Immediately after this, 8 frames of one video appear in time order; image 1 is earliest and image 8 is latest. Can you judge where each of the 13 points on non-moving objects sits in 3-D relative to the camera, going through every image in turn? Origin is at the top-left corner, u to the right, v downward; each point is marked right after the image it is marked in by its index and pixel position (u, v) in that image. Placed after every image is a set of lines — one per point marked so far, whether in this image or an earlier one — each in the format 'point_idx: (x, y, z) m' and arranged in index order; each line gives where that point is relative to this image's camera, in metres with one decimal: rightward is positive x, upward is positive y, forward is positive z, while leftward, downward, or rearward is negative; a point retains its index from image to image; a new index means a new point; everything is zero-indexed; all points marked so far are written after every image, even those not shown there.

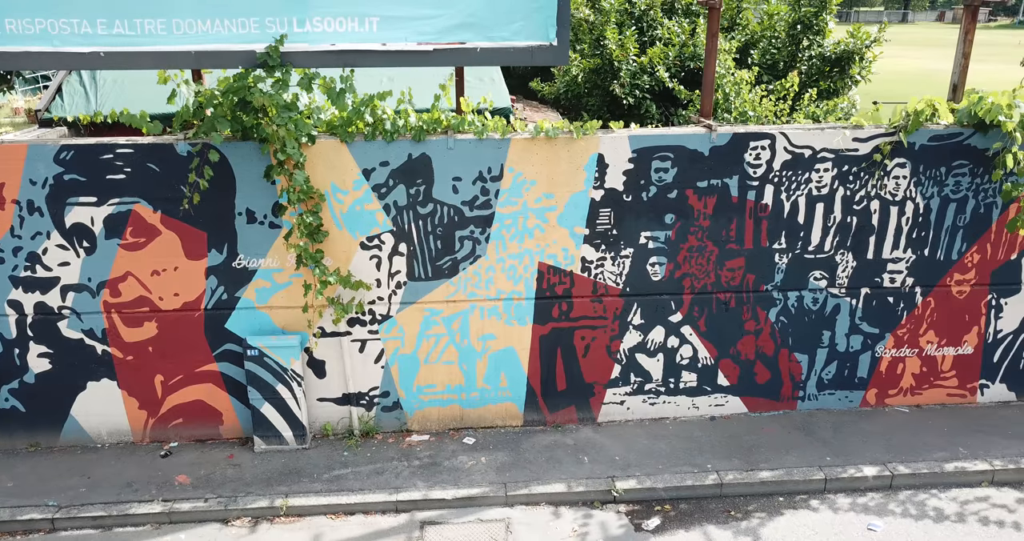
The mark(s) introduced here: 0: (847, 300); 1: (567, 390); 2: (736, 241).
0: (+2.1, -0.2, +5.2) m
1: (+0.3, -0.8, +5.3) m
2: (+1.3, +0.2, +5.0) m
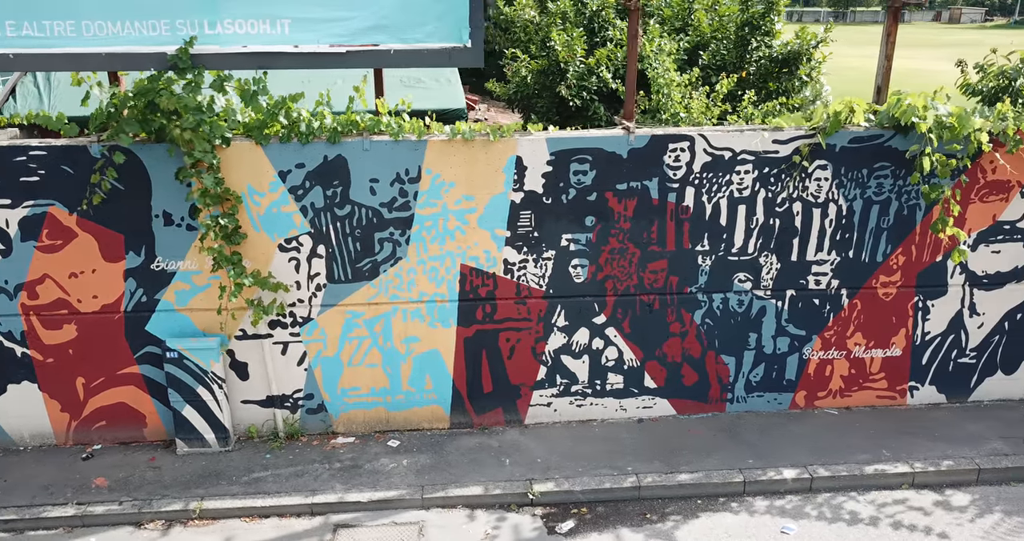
0: (+1.6, -0.2, +5.2) m
1: (-0.1, -0.8, +5.3) m
2: (+0.9, +0.2, +5.0) m
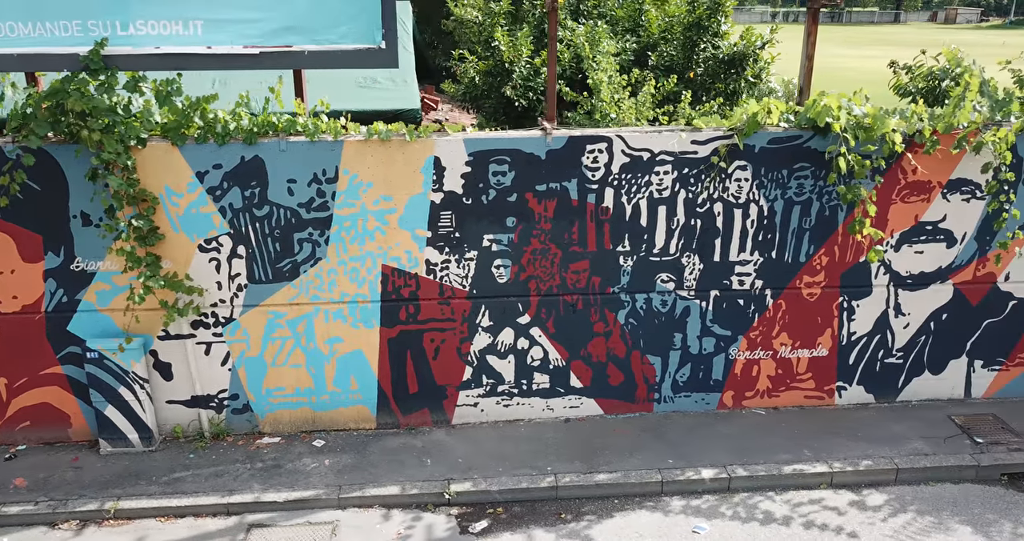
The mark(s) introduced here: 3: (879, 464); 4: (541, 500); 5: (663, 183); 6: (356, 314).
0: (+1.1, -0.2, +5.2) m
1: (-0.6, -0.8, +5.3) m
2: (+0.4, +0.2, +5.0) m
3: (+2.1, -1.1, +4.9) m
4: (+0.2, -1.3, +4.8) m
5: (+0.9, +0.5, +4.9) m
6: (-0.9, -0.3, +5.1) m
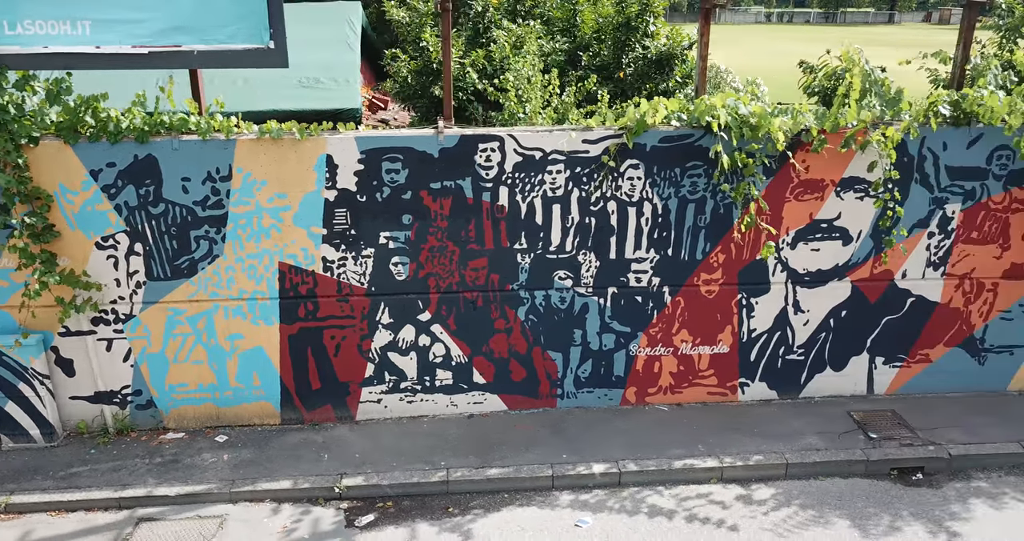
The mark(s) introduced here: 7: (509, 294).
0: (+0.5, -0.2, +5.3) m
1: (-1.2, -0.8, +5.4) m
2: (-0.2, +0.2, +5.1) m
3: (+1.5, -1.1, +5.0) m
4: (-0.5, -1.3, +4.8) m
5: (+0.3, +0.5, +5.0) m
6: (-1.6, -0.2, +5.2) m
7: (0.0, -0.1, +5.2) m
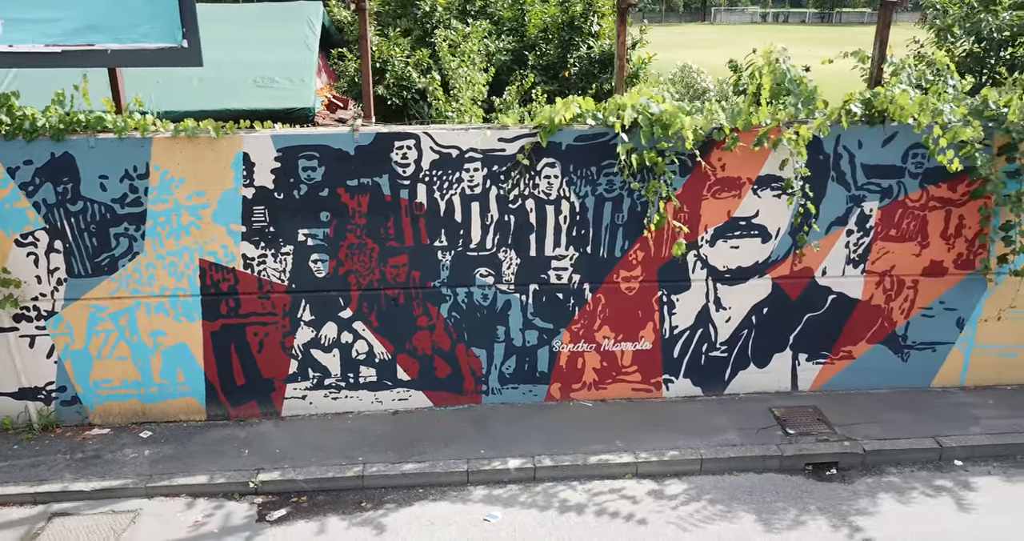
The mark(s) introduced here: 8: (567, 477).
0: (0.0, -0.2, +5.4) m
1: (-1.7, -0.7, +5.4) m
2: (-0.7, +0.2, +5.1) m
3: (+1.0, -1.1, +5.0) m
4: (-1.0, -1.3, +4.9) m
5: (-0.2, +0.5, +5.0) m
6: (-2.1, -0.2, +5.2) m
7: (-0.5, -0.1, +5.3) m
8: (+0.3, -1.2, +5.0) m
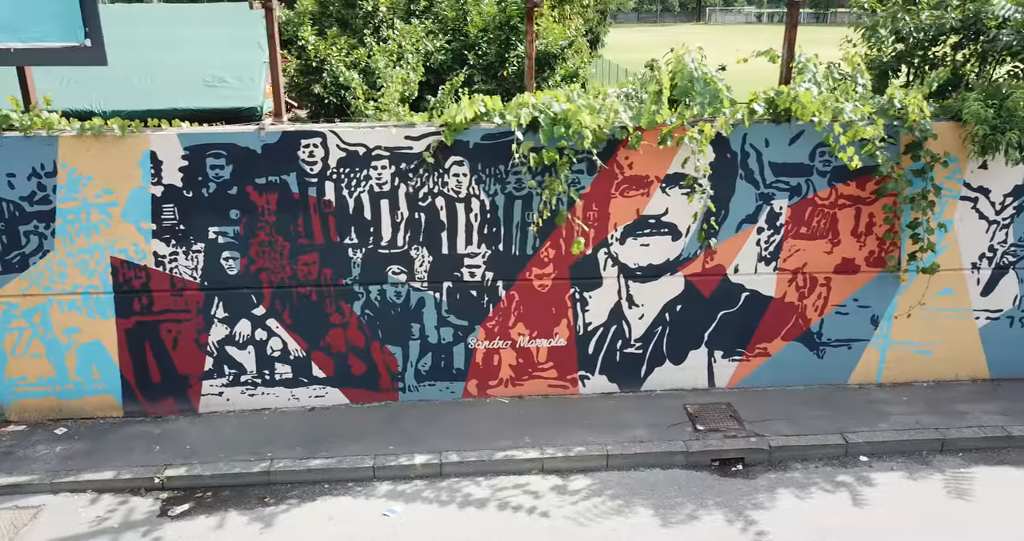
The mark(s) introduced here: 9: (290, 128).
0: (-0.5, -0.1, +5.4) m
1: (-2.3, -0.7, +5.5) m
2: (-1.3, +0.2, +5.2) m
3: (+0.5, -1.1, +5.1) m
4: (-1.5, -1.2, +4.9) m
5: (-0.8, +0.6, +5.1) m
6: (-2.6, -0.2, +5.2) m
7: (-1.1, -0.1, +5.3) m
8: (-0.2, -1.2, +5.0) m
9: (-1.3, +0.8, +5.0) m
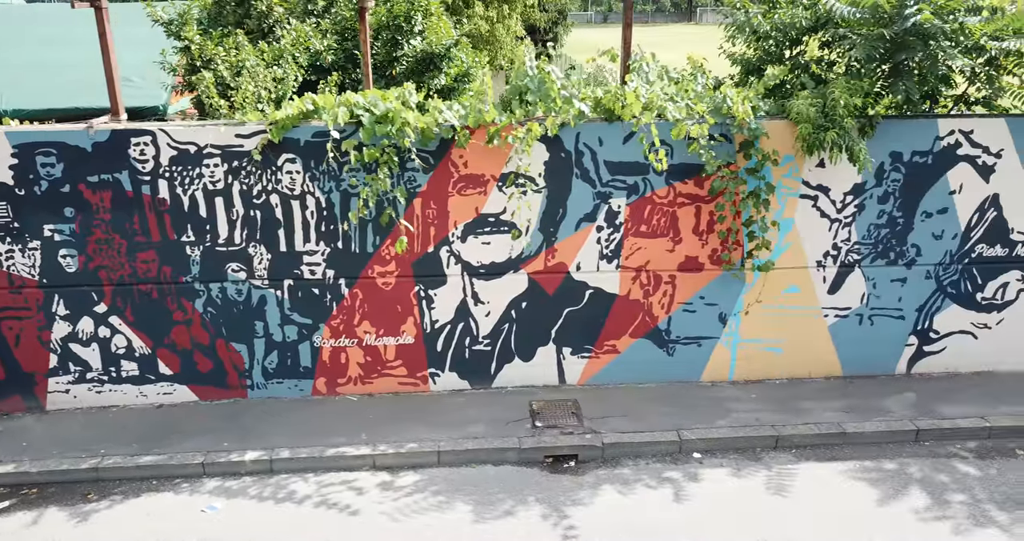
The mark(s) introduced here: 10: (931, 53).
0: (-1.5, -0.1, +5.4) m
1: (-3.3, -0.7, +5.5) m
2: (-2.3, +0.2, +5.2) m
3: (-0.5, -1.1, +5.1) m
4: (-2.5, -1.2, +5.0) m
5: (-1.8, +0.6, +5.1) m
6: (-3.6, -0.2, +5.3) m
7: (-2.1, -0.1, +5.4) m
8: (-1.2, -1.2, +5.0) m
9: (-2.3, +0.9, +5.0) m
10: (+2.5, +1.3, +5.0) m
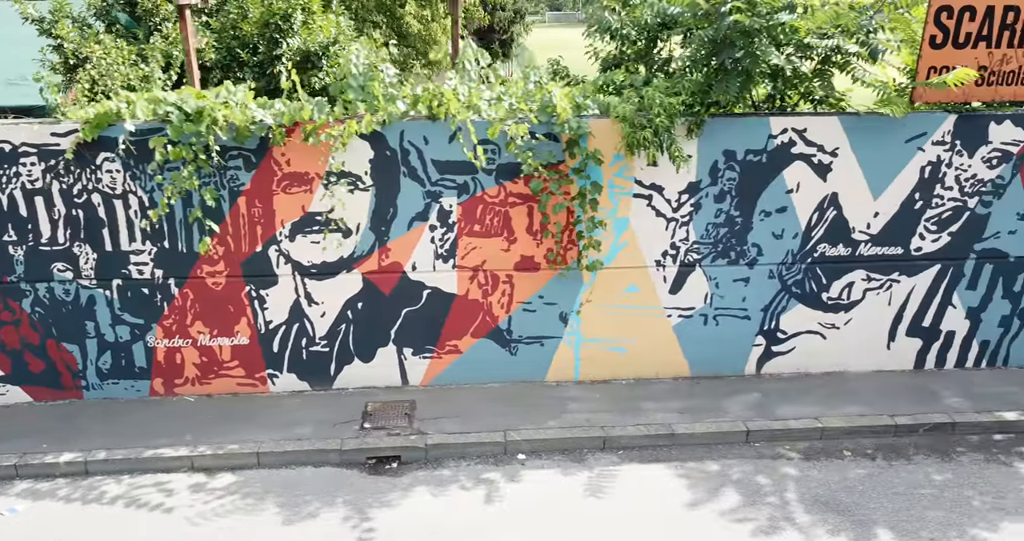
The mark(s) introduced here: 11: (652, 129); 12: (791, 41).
0: (-2.6, -0.1, +5.4) m
1: (-4.3, -0.7, +5.4) m
2: (-3.4, +0.2, +5.2) m
3: (-1.6, -1.1, +5.1) m
4: (-3.6, -1.2, +4.9) m
5: (-2.9, +0.6, +5.1) m
6: (-4.7, -0.2, +5.2) m
7: (-3.2, -0.1, +5.3) m
8: (-2.3, -1.2, +5.0) m
9: (-3.4, +0.9, +4.9) m
10: (+1.4, +1.3, +5.0) m
11: (+0.8, +0.8, +4.9) m
12: (+1.7, +1.4, +5.1) m
